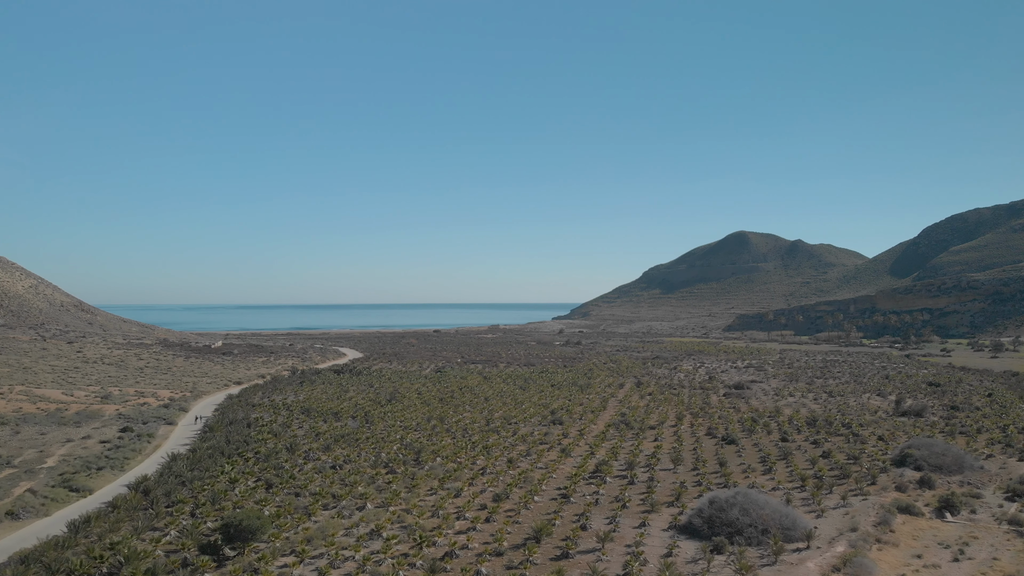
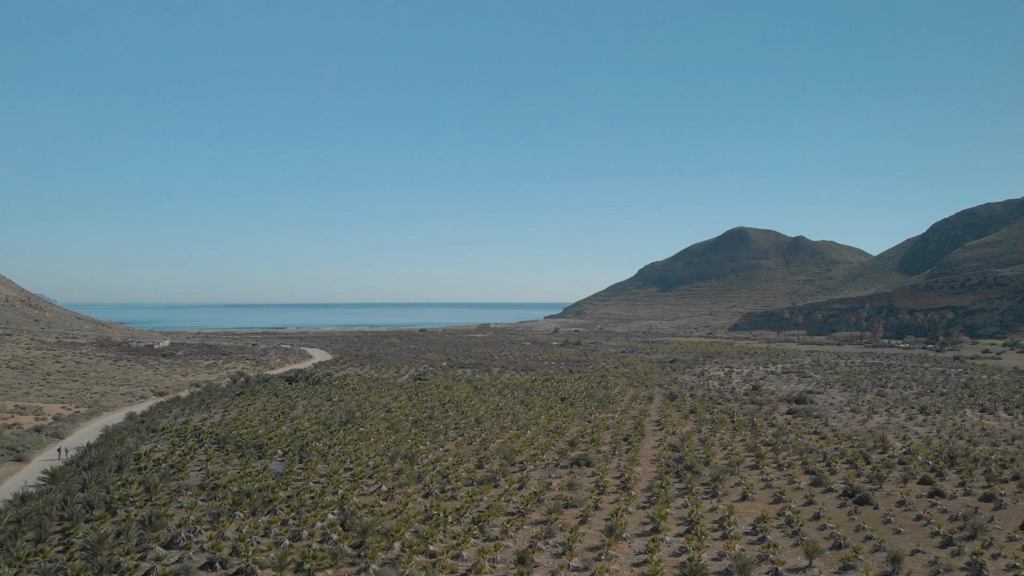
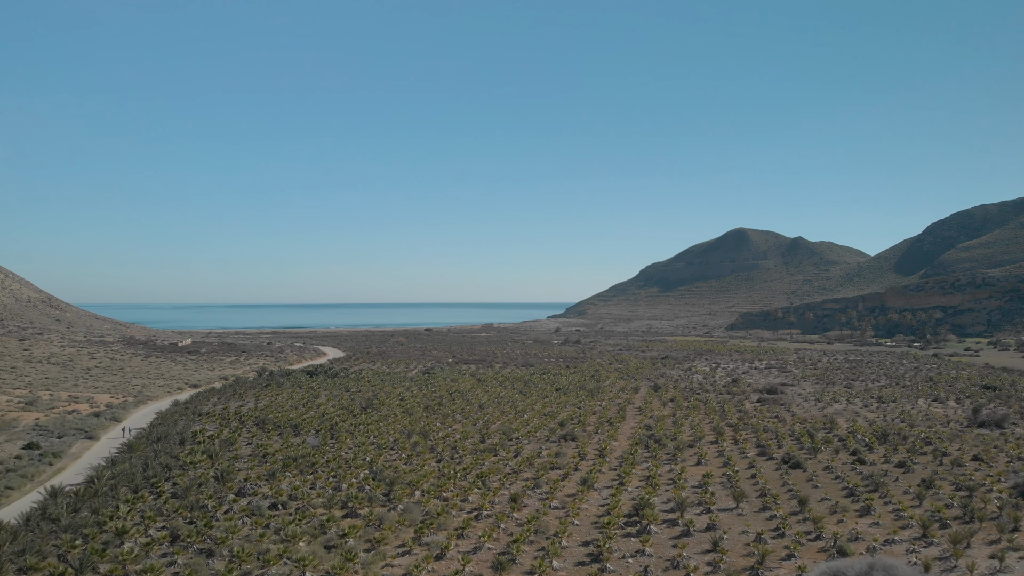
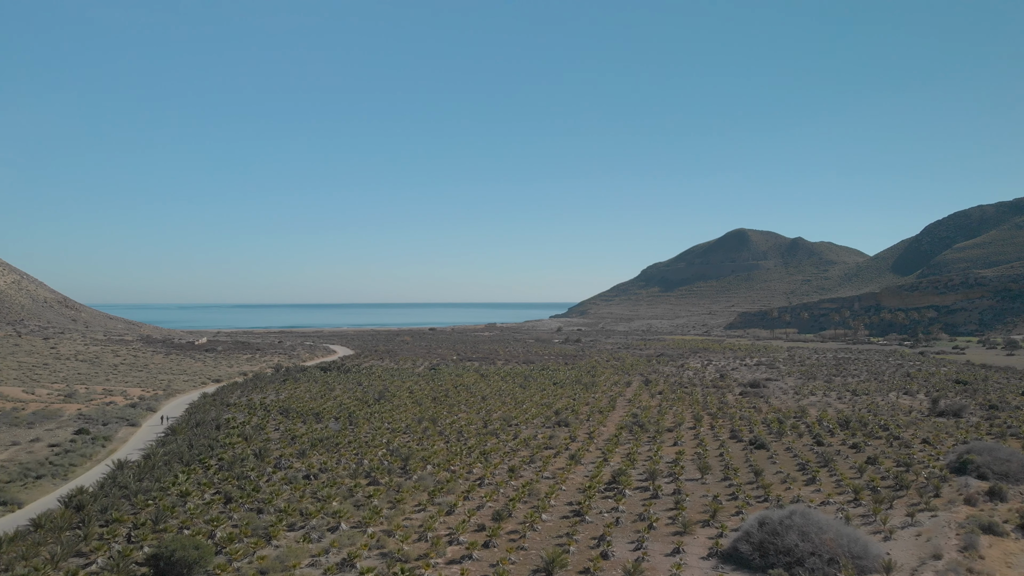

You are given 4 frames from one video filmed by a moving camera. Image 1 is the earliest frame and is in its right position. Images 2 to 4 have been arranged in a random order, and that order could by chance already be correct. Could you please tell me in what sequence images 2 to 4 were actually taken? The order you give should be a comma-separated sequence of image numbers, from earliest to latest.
4, 3, 2
